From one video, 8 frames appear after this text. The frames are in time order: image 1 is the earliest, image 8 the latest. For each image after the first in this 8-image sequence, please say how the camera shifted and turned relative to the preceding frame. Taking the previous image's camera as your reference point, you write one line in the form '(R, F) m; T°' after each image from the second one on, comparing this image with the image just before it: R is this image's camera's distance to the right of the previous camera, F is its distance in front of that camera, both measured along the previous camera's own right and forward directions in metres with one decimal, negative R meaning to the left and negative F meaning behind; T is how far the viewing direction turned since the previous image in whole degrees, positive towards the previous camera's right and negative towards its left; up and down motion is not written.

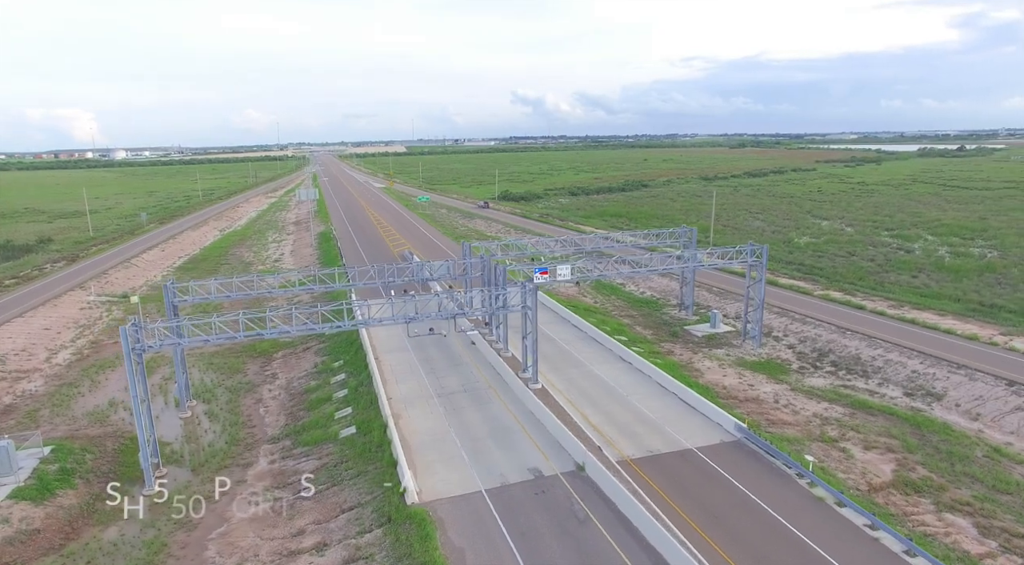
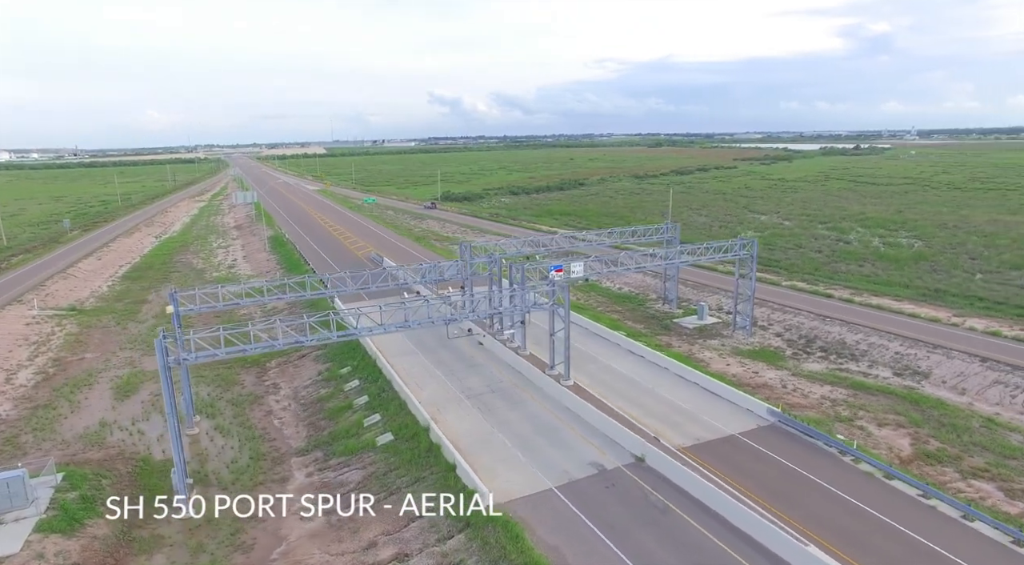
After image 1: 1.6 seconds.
(-5.2, +0.1) m; +8°
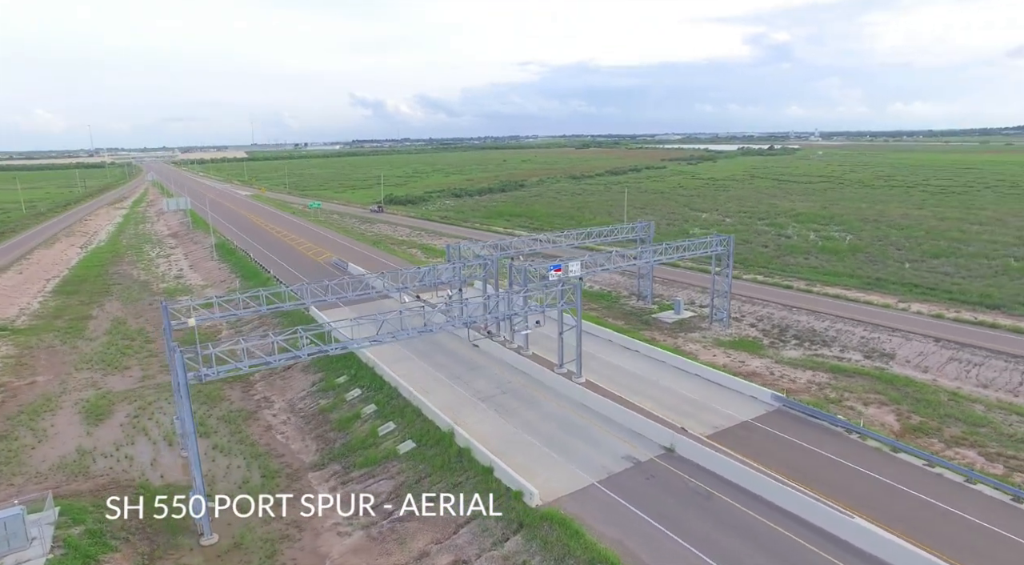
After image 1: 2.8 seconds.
(-4.1, 0.0) m; +7°
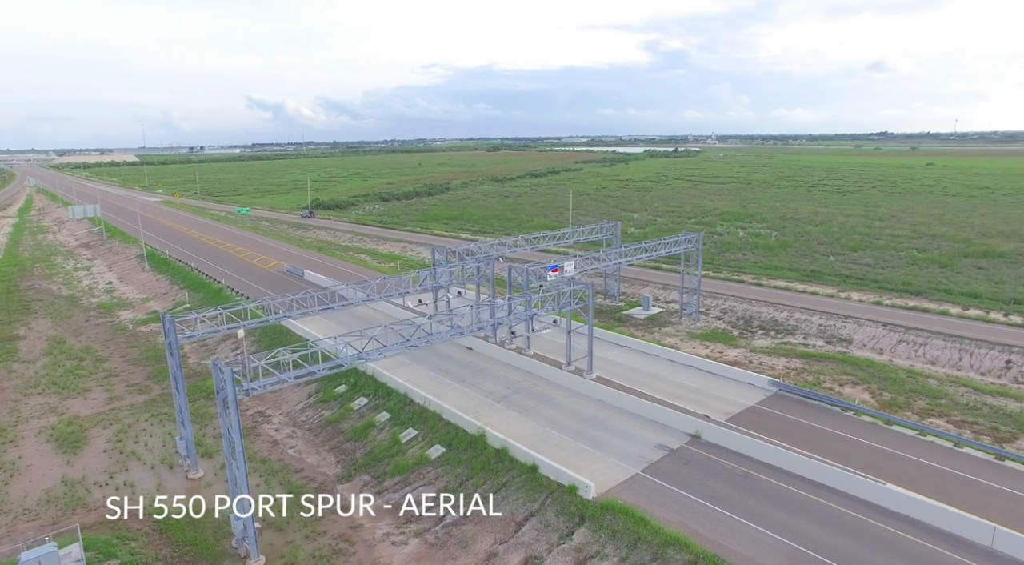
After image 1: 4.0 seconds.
(-5.2, -0.1) m; +9°
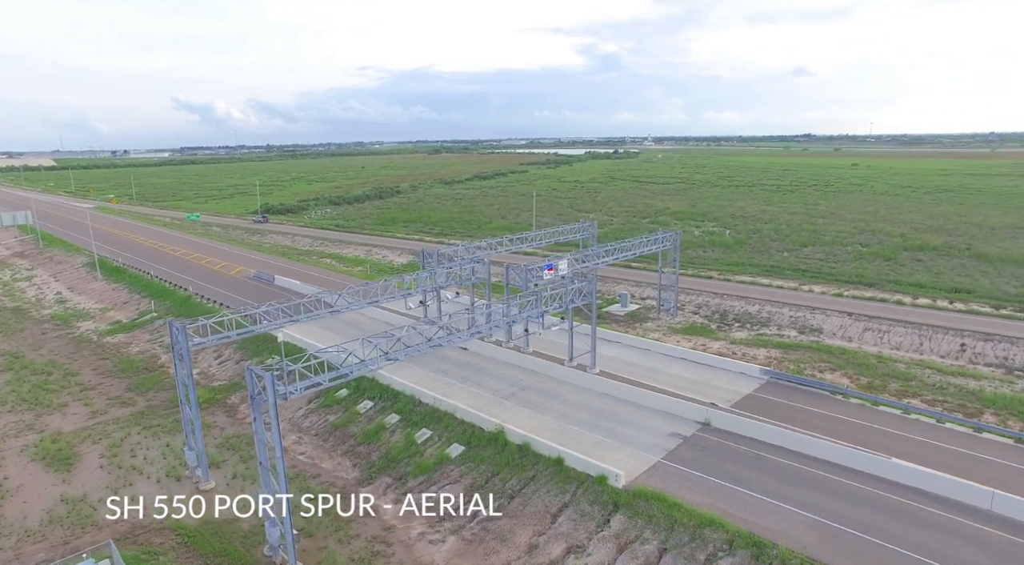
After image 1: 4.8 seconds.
(-3.3, -0.3) m; +6°
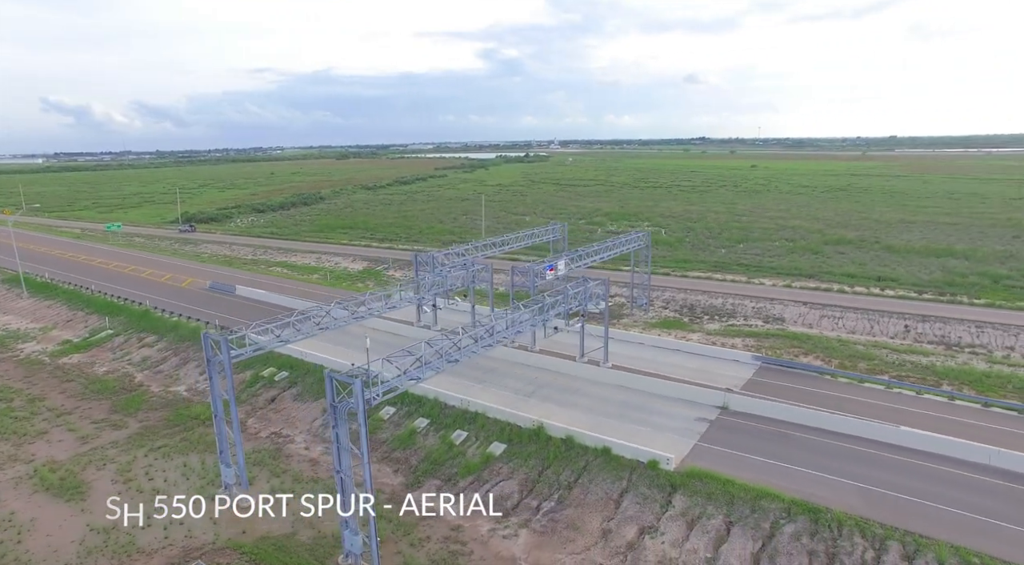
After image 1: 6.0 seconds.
(-5.8, -0.3) m; +9°
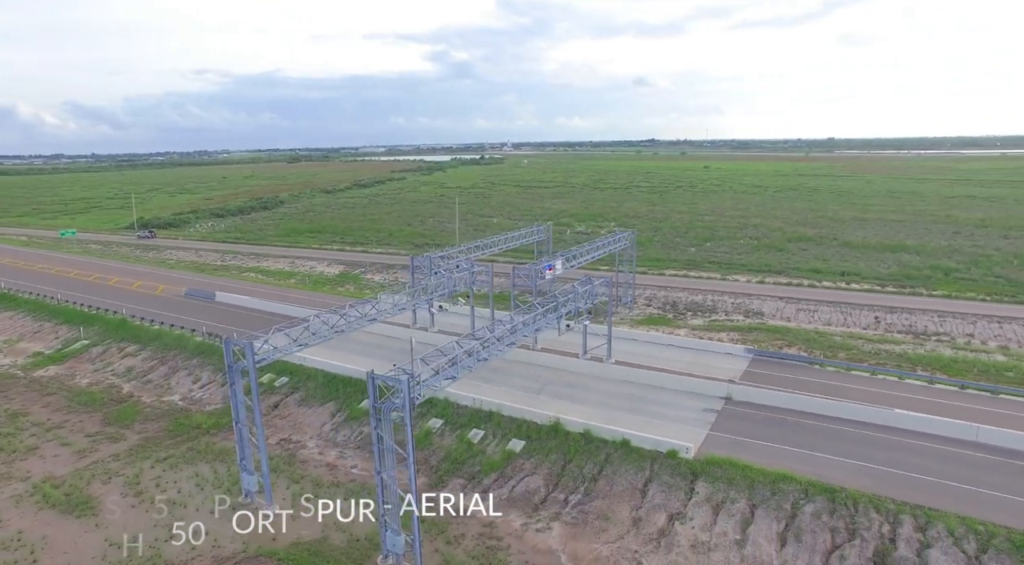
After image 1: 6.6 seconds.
(-2.9, -0.4) m; +5°
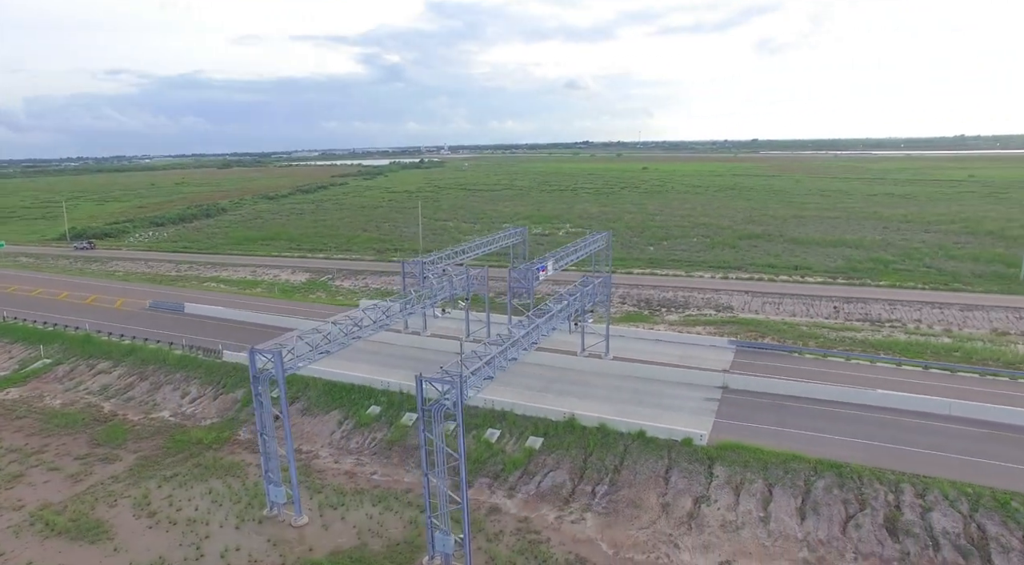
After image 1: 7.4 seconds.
(-3.6, -0.5) m; +6°
